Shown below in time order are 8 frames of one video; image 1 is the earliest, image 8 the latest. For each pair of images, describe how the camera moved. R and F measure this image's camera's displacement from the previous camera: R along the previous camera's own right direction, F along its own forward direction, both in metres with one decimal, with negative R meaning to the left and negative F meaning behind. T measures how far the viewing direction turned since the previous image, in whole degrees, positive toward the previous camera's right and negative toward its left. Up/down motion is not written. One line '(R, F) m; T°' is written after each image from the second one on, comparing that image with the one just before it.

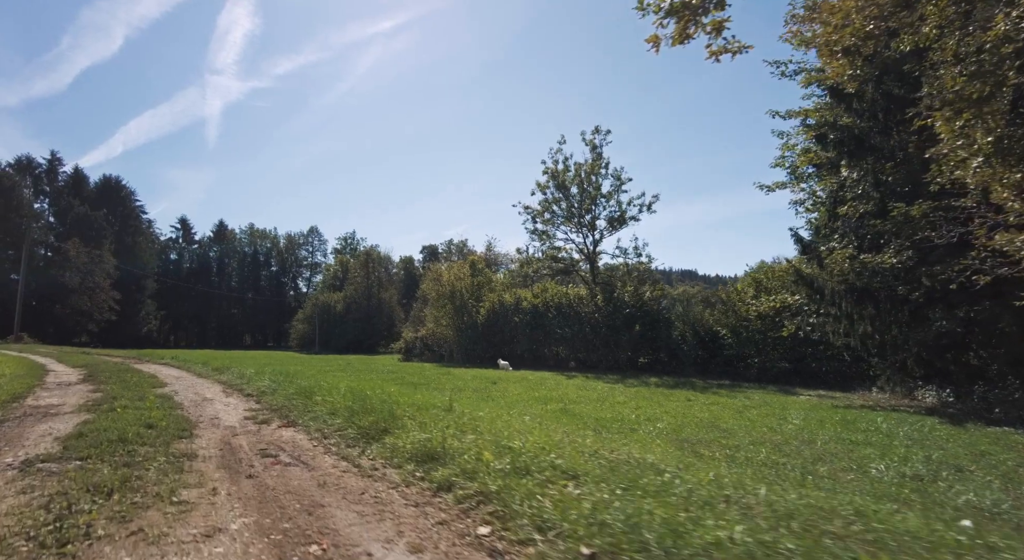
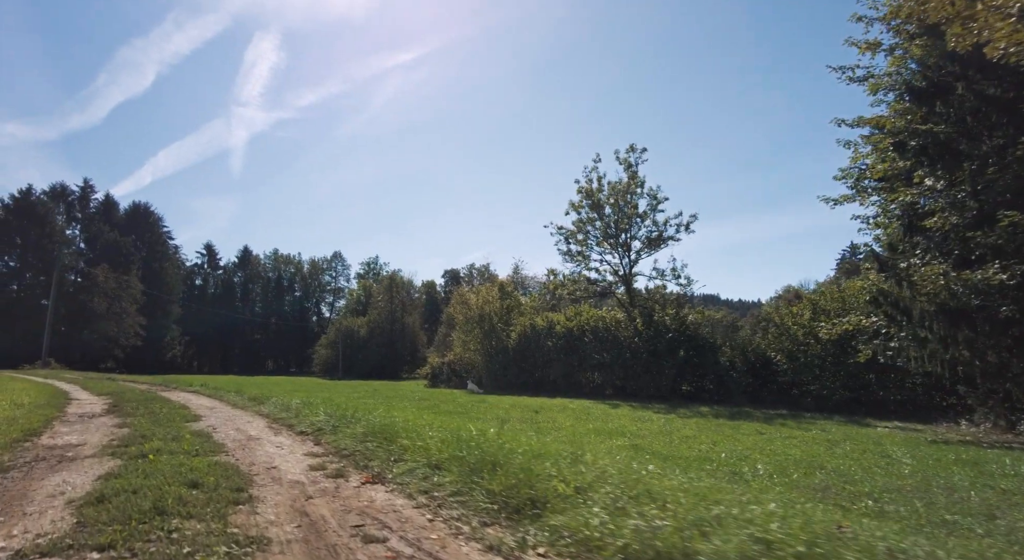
(-1.1, +1.5) m; -2°
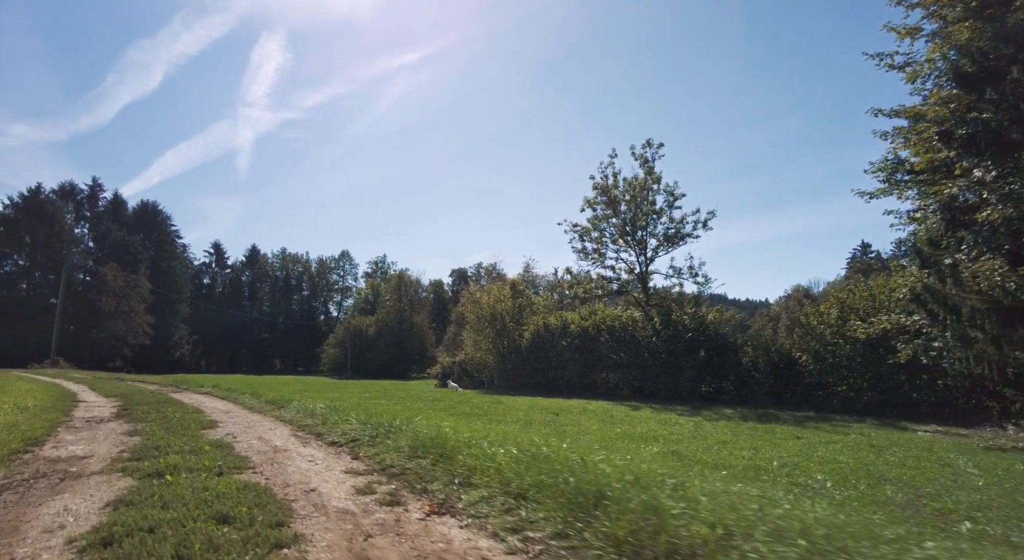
(-0.6, +0.8) m; -1°
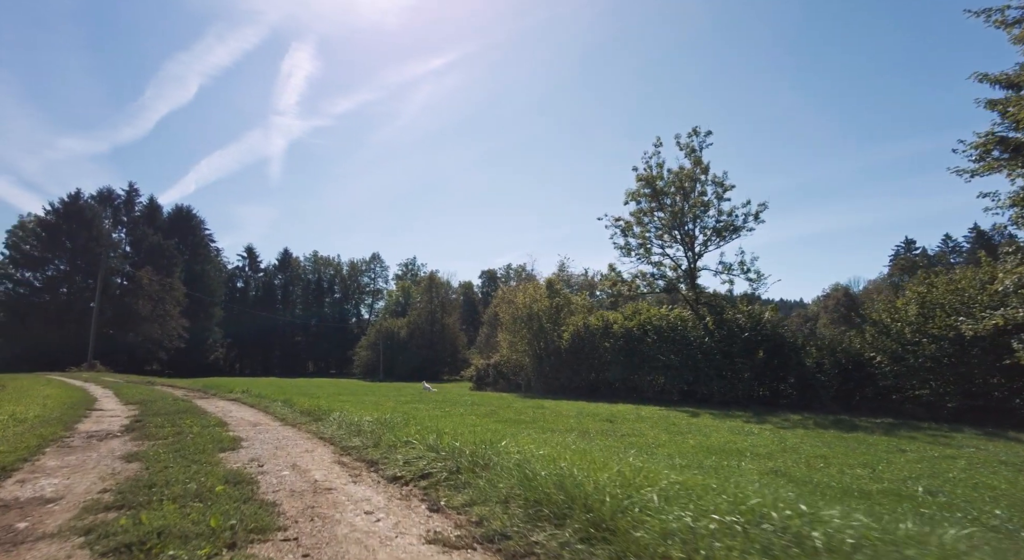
(-0.8, +1.9) m; -3°
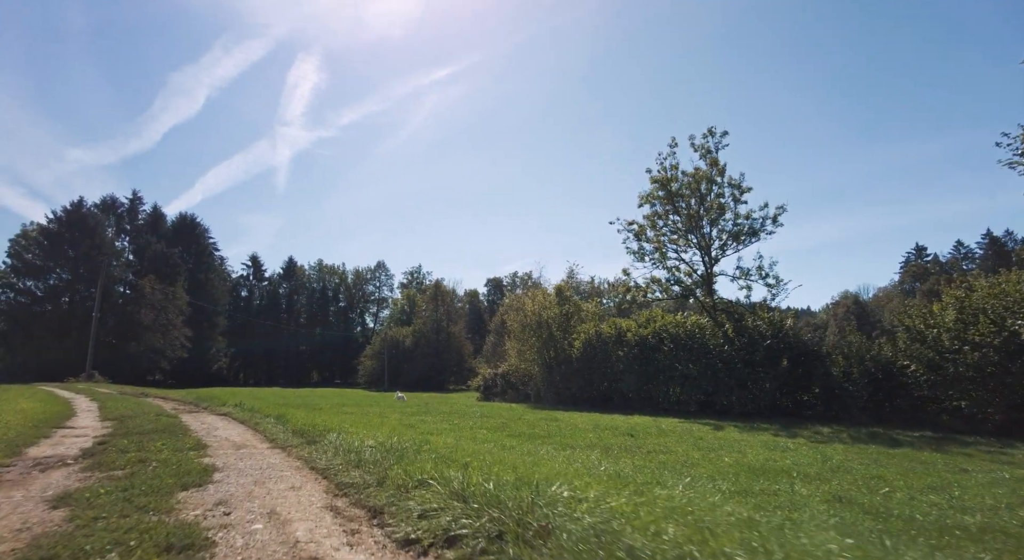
(-0.3, +1.4) m; 0°
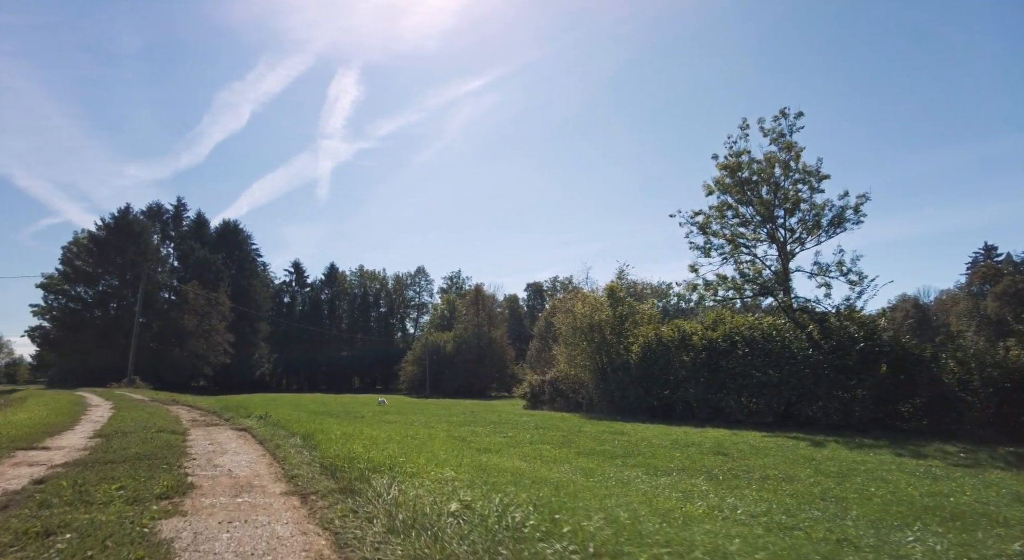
(-1.0, +2.9) m; -4°
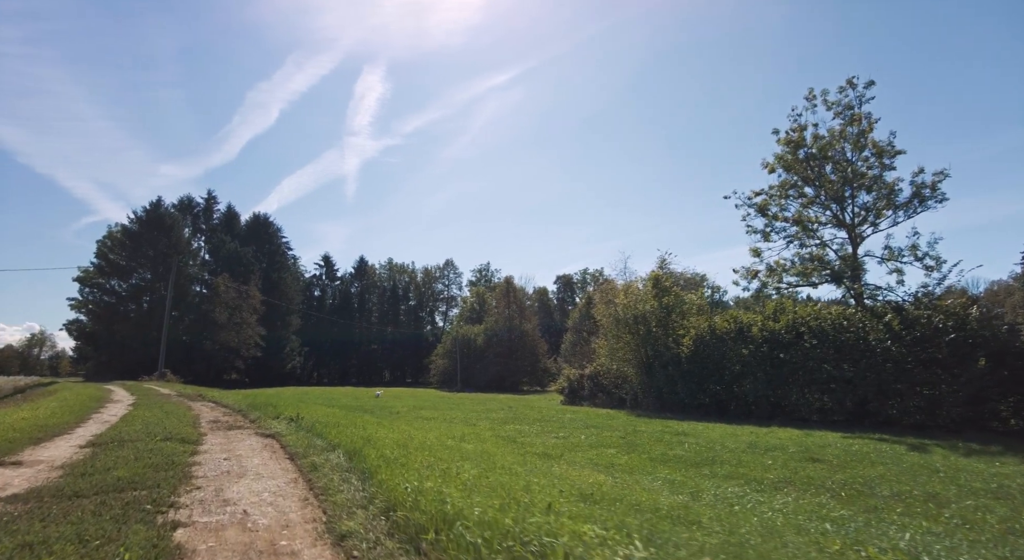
(-1.0, +2.2) m; -3°
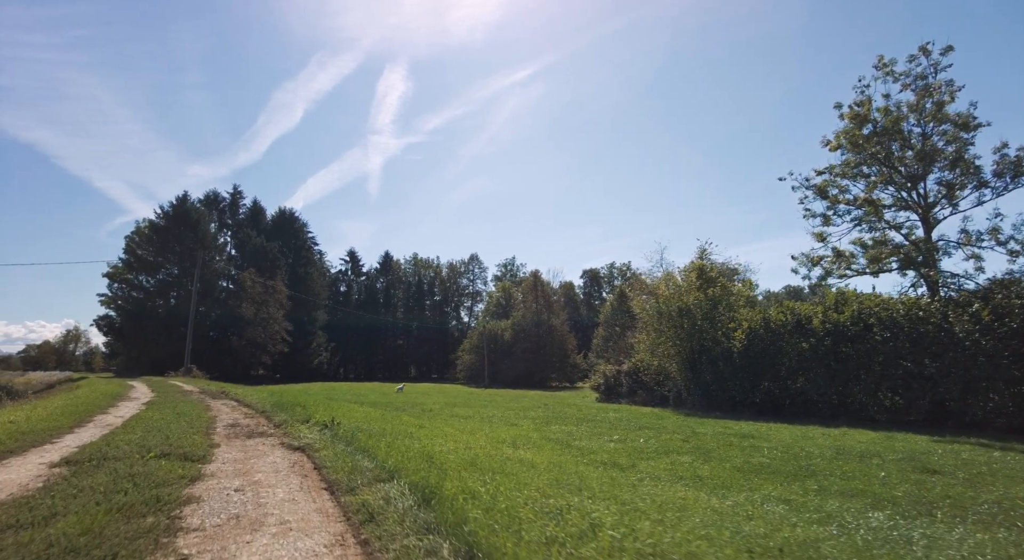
(-0.9, +2.1) m; -2°
